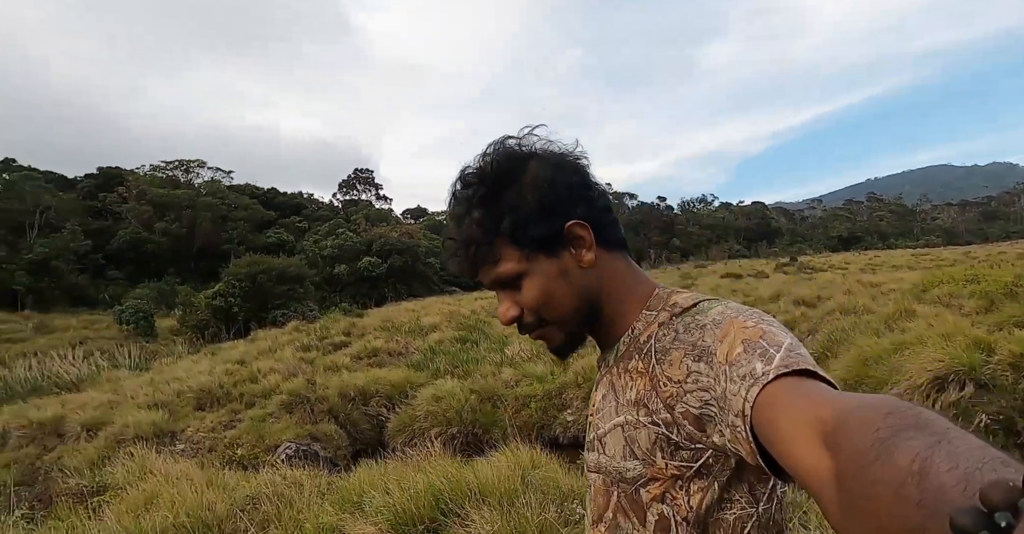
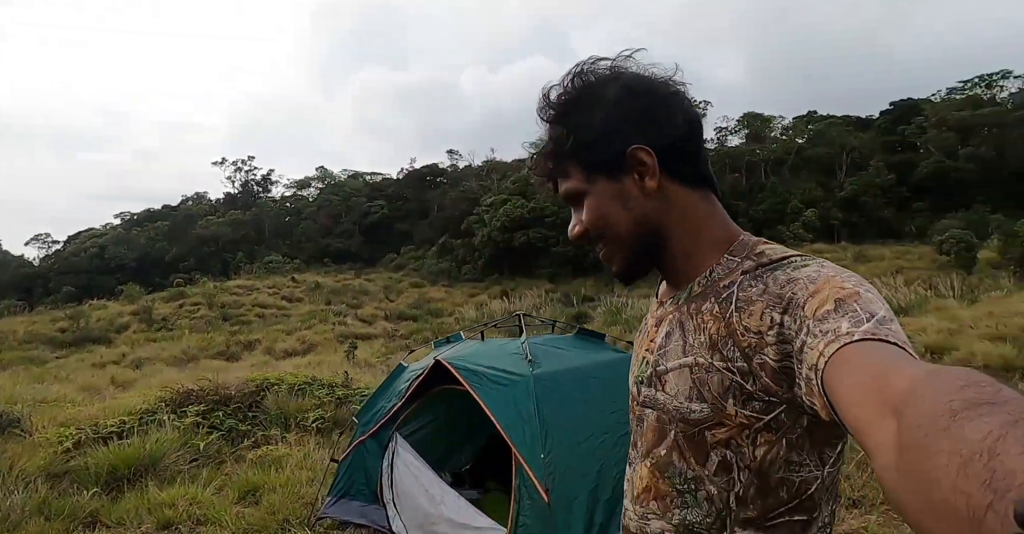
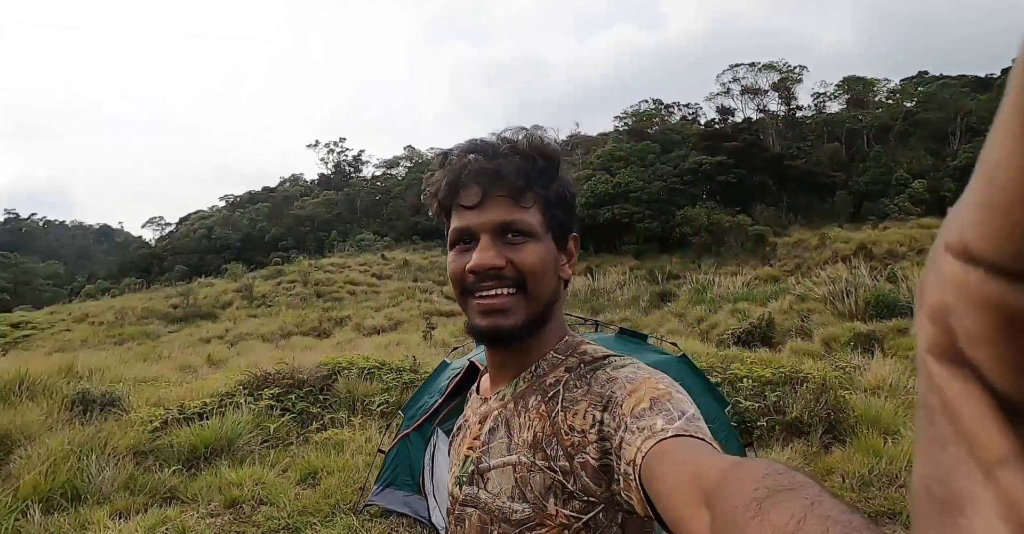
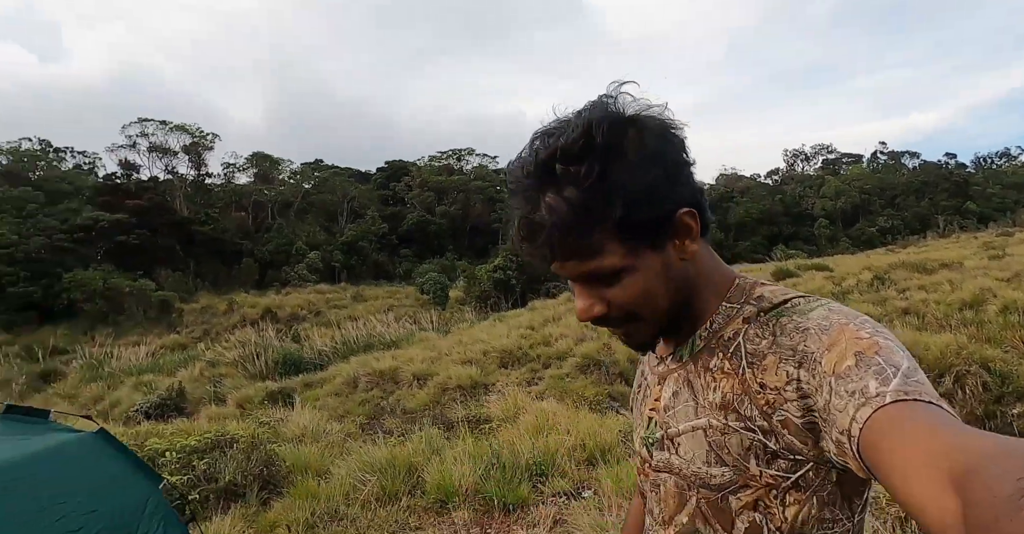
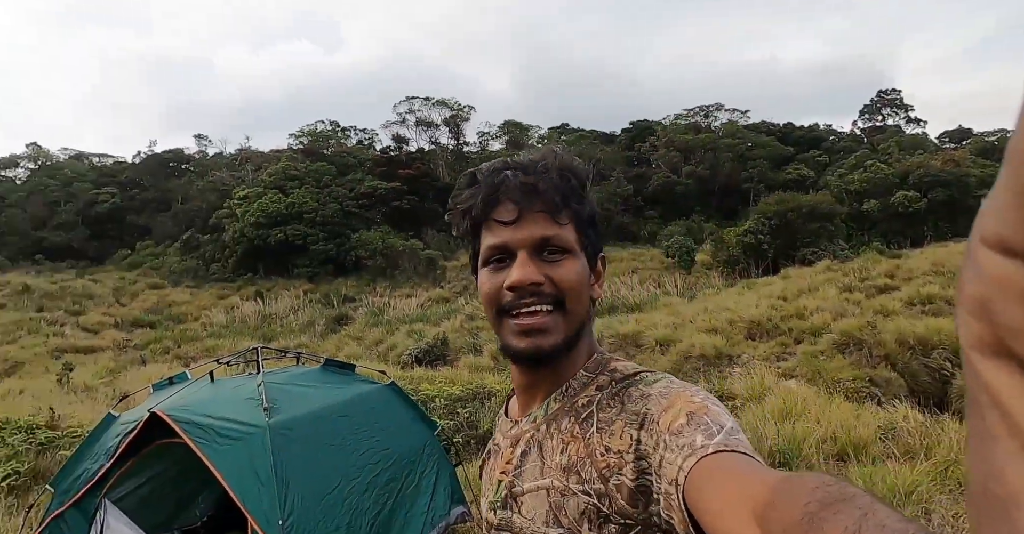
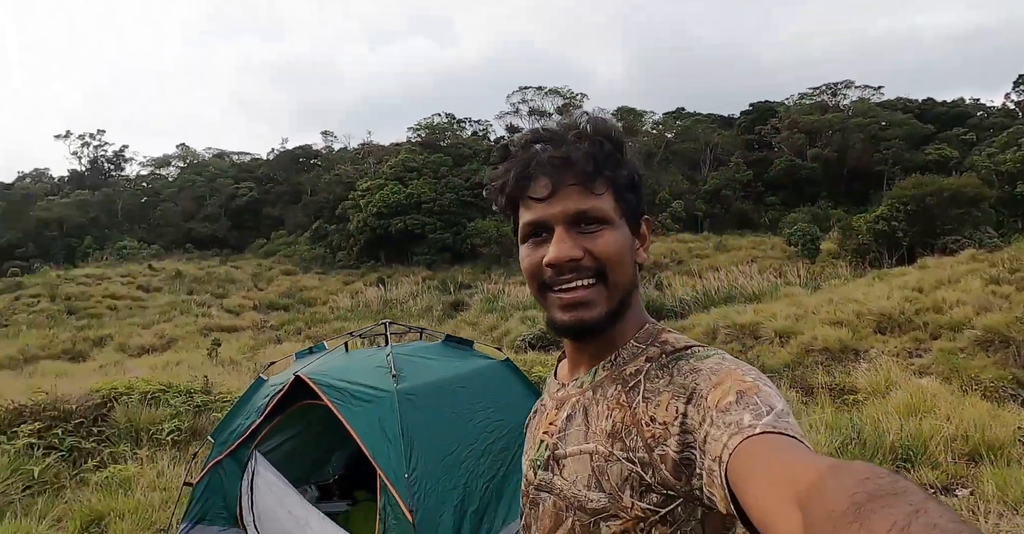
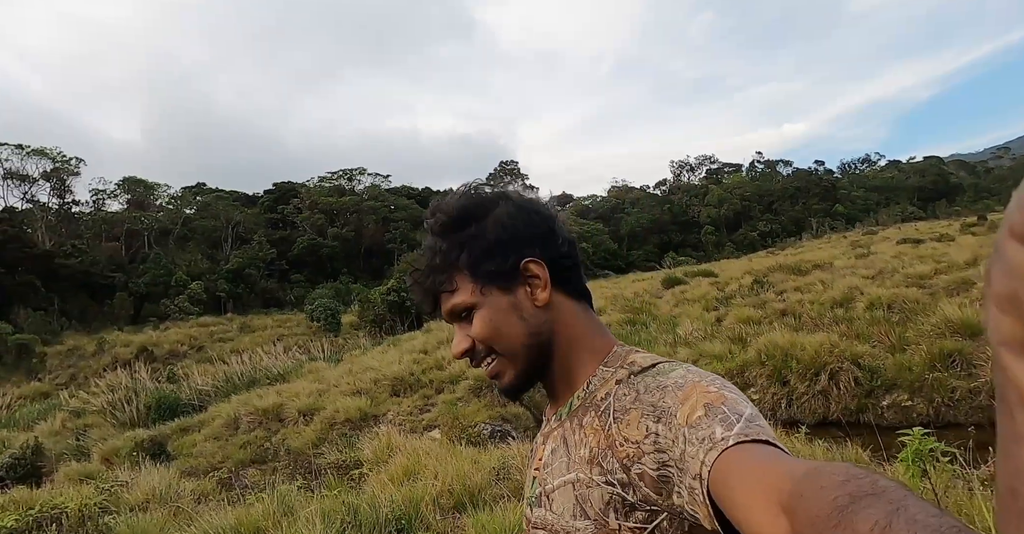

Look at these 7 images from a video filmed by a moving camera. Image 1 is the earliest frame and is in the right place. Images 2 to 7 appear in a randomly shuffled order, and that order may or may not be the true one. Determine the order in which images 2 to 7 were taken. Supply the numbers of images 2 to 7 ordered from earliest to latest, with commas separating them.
7, 4, 5, 6, 3, 2
